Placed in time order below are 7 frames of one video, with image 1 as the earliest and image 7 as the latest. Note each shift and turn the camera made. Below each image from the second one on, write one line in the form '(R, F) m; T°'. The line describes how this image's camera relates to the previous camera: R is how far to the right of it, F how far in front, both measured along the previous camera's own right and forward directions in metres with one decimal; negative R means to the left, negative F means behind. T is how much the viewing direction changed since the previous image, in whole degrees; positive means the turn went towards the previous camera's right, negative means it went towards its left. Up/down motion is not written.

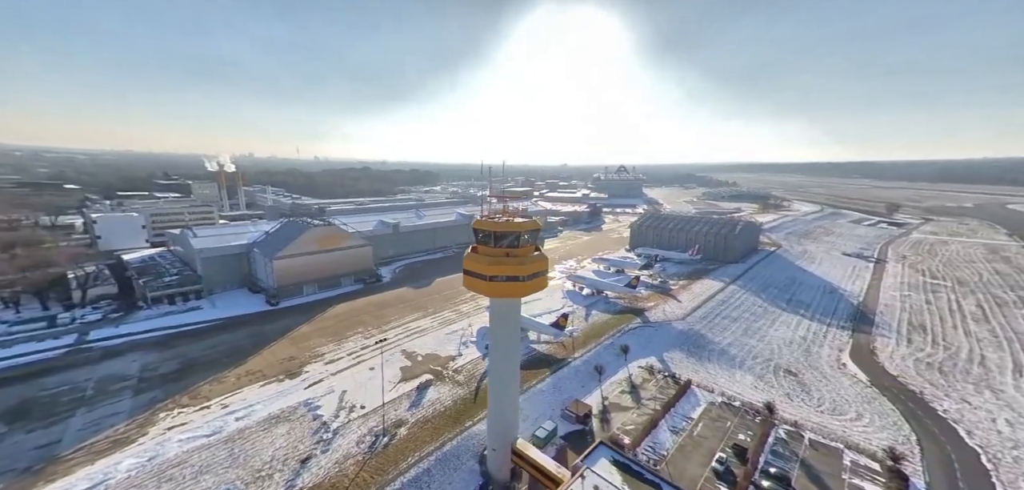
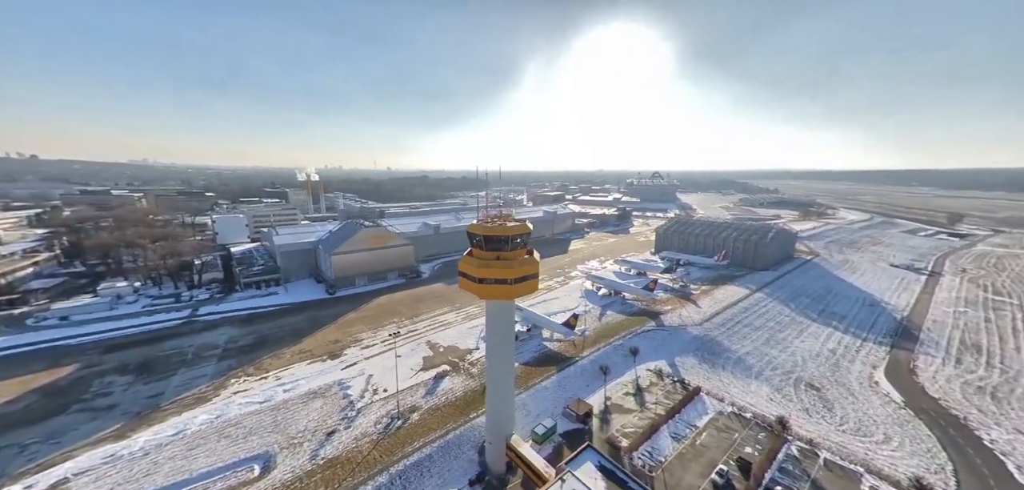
(+2.2, -0.7) m; -7°
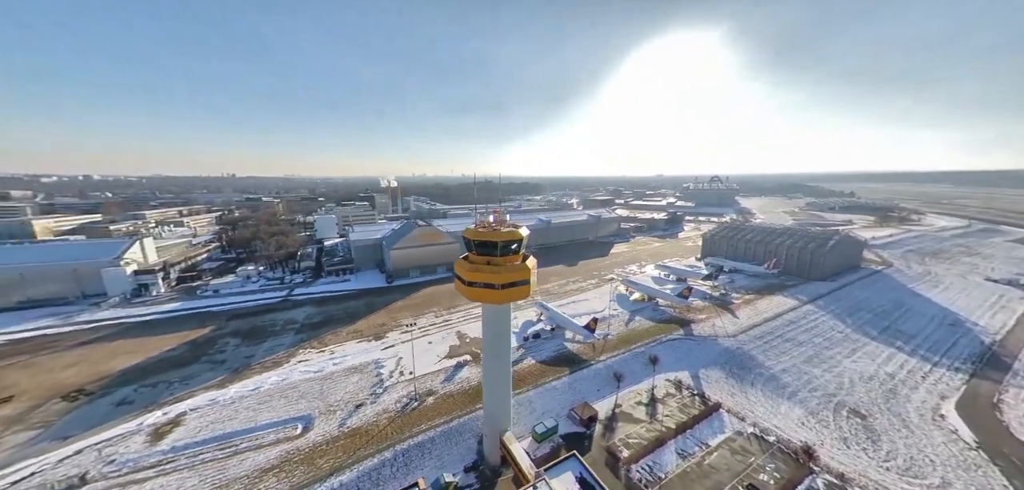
(+2.9, -0.4) m; -10°
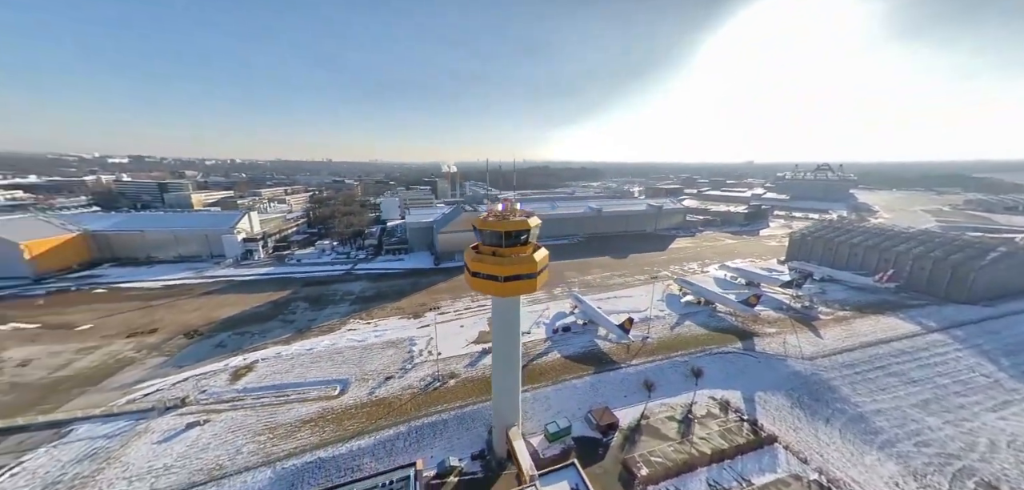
(+2.5, +0.9) m; -13°
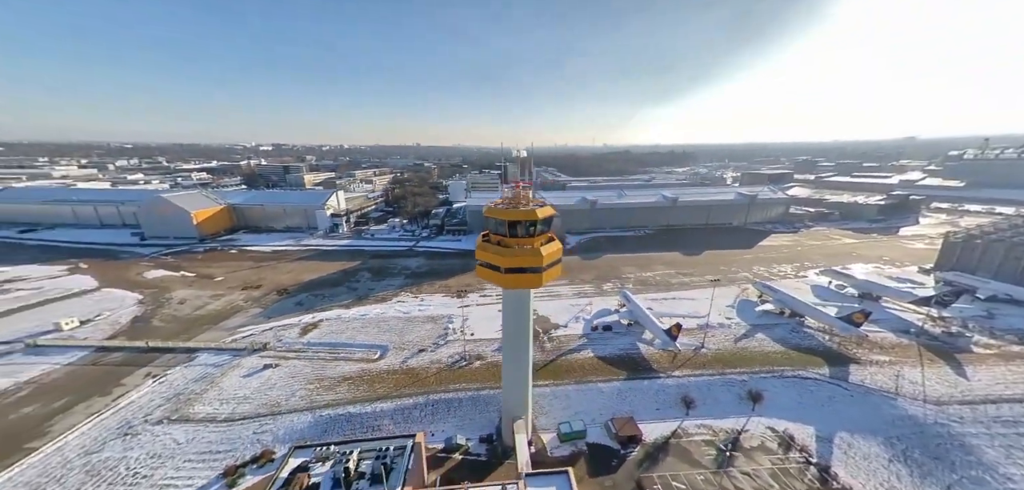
(+3.0, +1.2) m; -14°
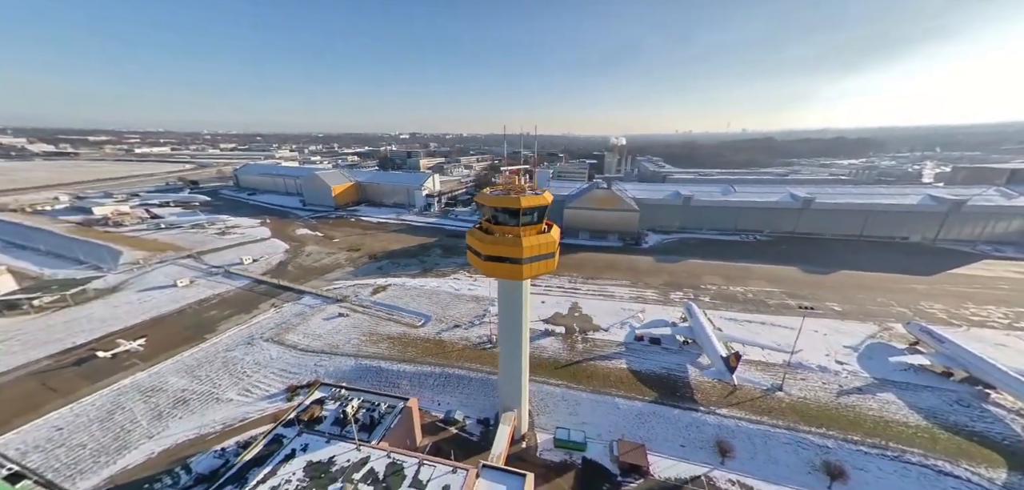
(+4.5, +1.3) m; -19°
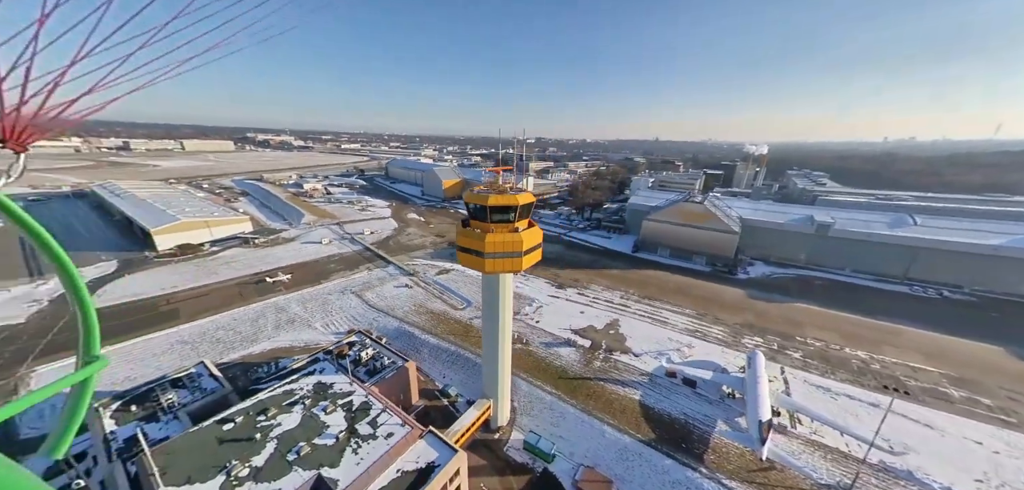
(+5.5, +0.5) m; -21°
